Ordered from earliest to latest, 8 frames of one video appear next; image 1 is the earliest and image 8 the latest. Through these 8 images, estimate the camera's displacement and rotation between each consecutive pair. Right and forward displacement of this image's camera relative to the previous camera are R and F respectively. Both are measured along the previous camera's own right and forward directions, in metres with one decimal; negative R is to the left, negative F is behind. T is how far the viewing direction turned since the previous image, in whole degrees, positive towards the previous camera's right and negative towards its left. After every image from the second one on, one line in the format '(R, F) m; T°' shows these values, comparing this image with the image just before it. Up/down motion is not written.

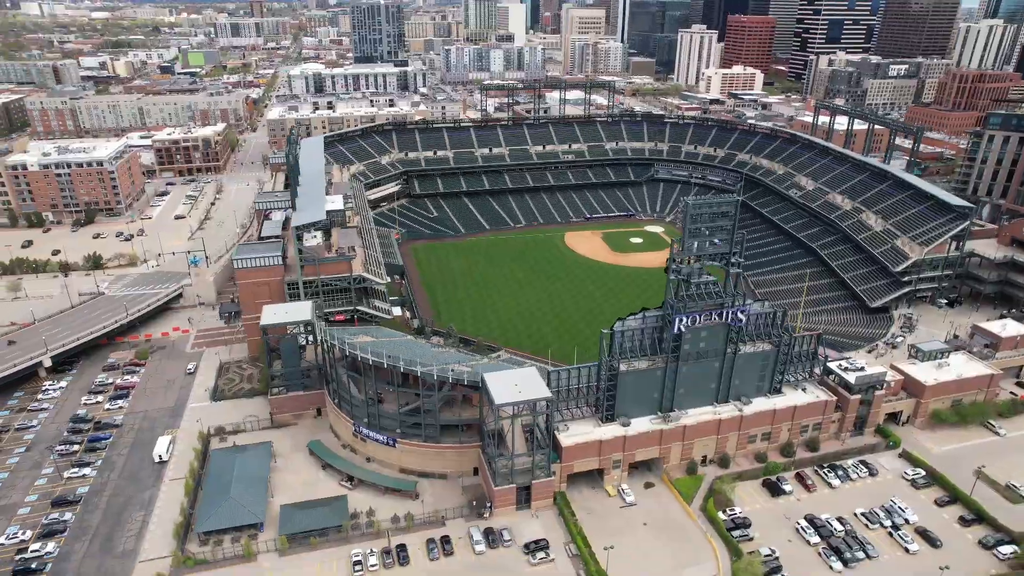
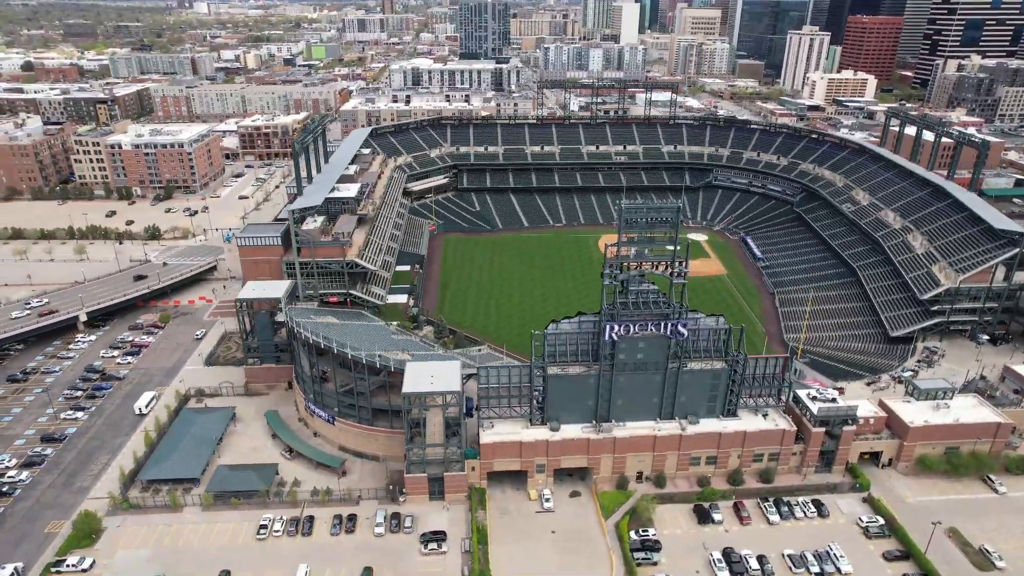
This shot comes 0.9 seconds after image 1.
(+12.9, +1.1) m; -10°
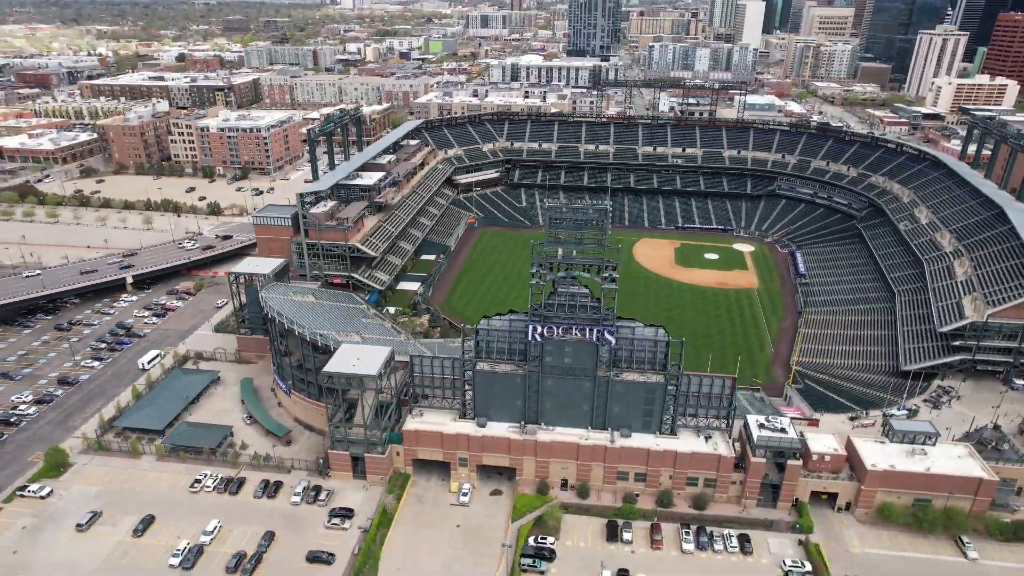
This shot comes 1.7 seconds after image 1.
(+13.1, +1.3) m; -10°
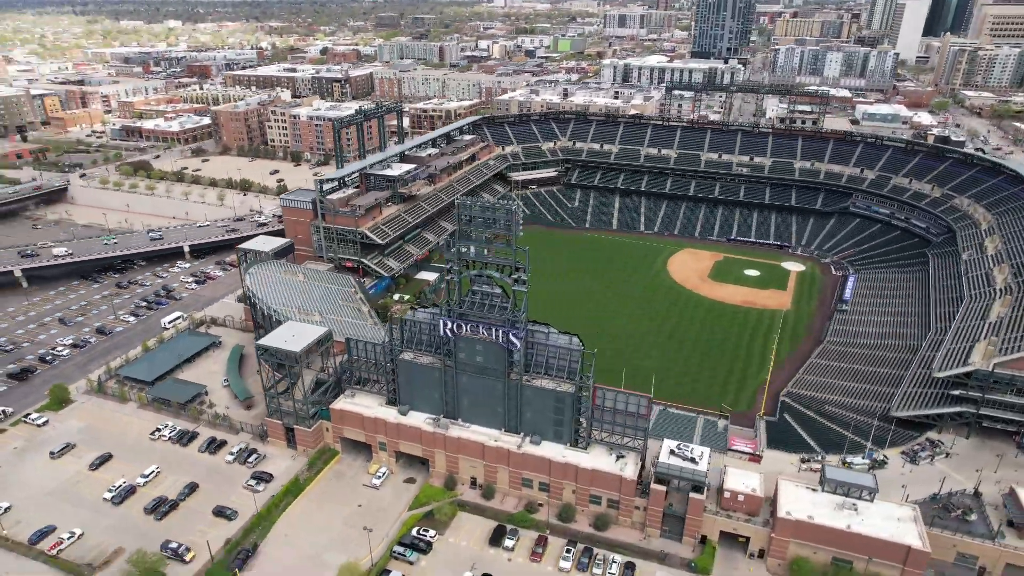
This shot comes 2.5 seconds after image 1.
(+14.7, +1.5) m; -12°
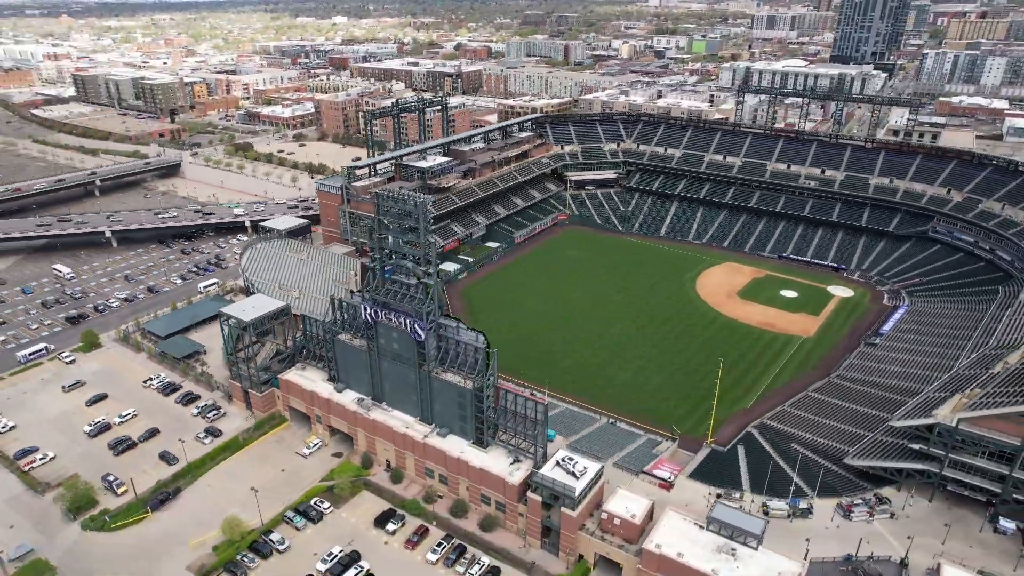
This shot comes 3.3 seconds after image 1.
(+15.0, +1.5) m; -12°
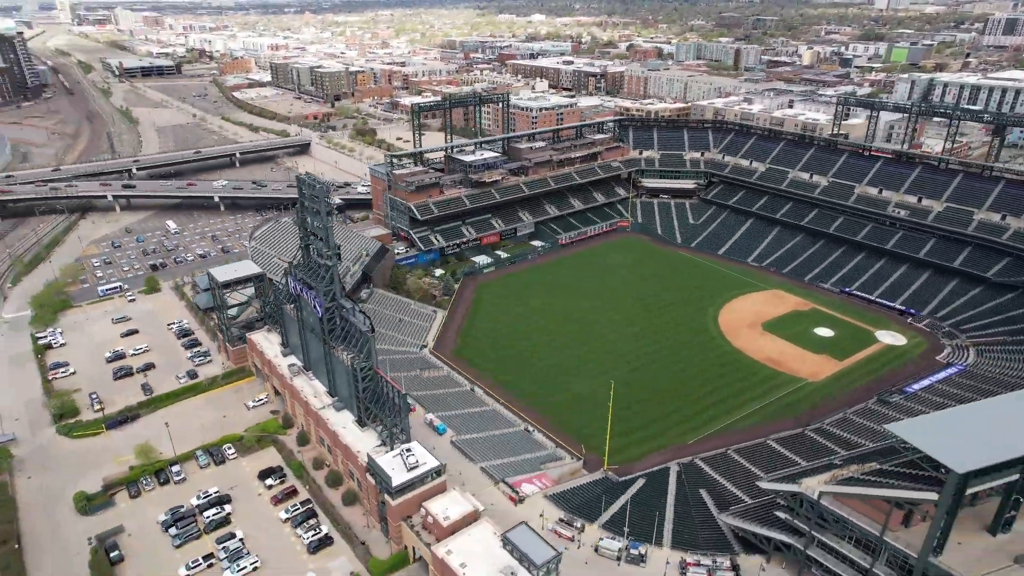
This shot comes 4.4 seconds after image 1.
(+19.6, +2.4) m; -16°
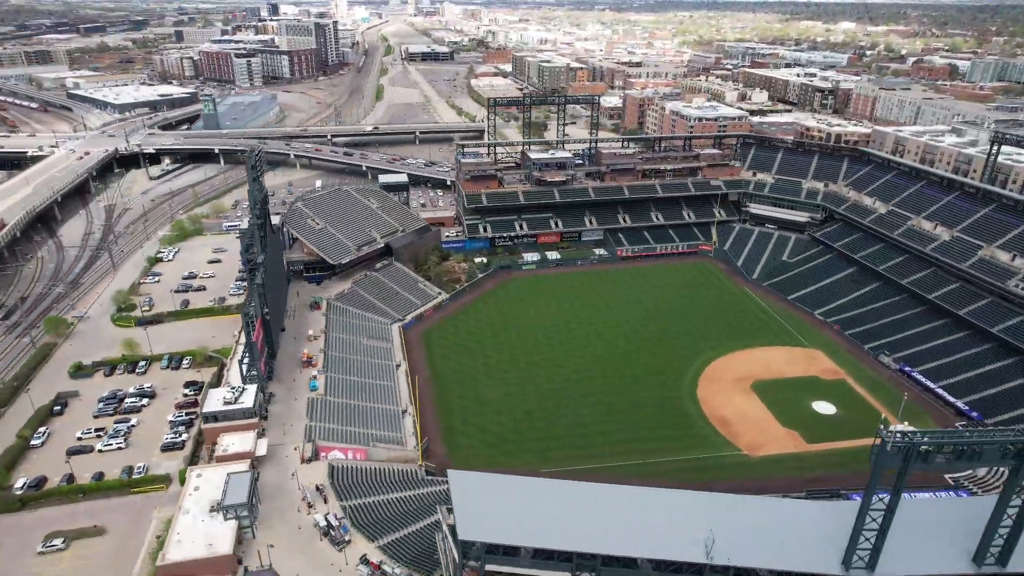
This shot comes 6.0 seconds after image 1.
(+28.5, +5.2) m; -23°
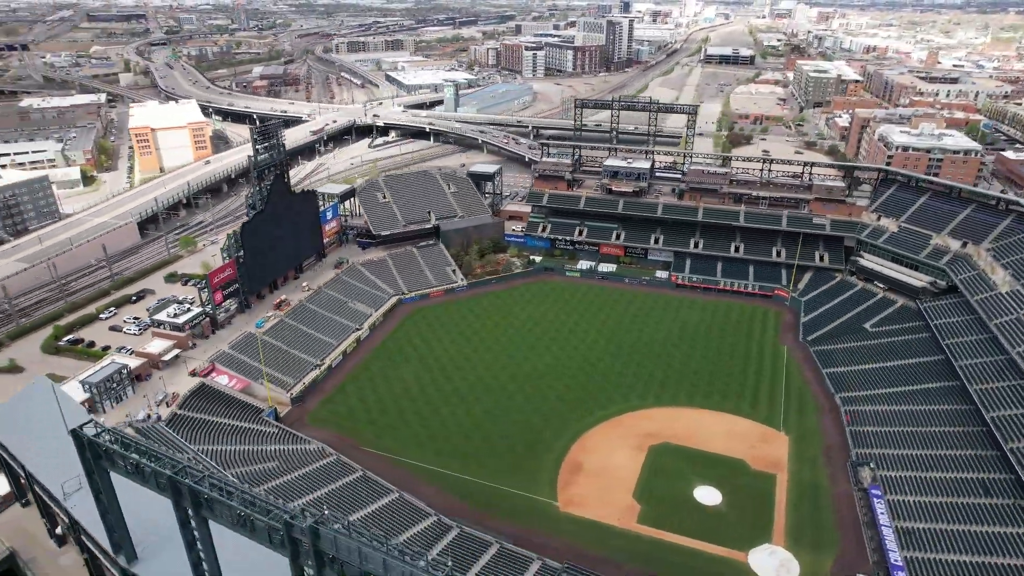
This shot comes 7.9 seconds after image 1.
(+33.2, +7.7) m; -27°
